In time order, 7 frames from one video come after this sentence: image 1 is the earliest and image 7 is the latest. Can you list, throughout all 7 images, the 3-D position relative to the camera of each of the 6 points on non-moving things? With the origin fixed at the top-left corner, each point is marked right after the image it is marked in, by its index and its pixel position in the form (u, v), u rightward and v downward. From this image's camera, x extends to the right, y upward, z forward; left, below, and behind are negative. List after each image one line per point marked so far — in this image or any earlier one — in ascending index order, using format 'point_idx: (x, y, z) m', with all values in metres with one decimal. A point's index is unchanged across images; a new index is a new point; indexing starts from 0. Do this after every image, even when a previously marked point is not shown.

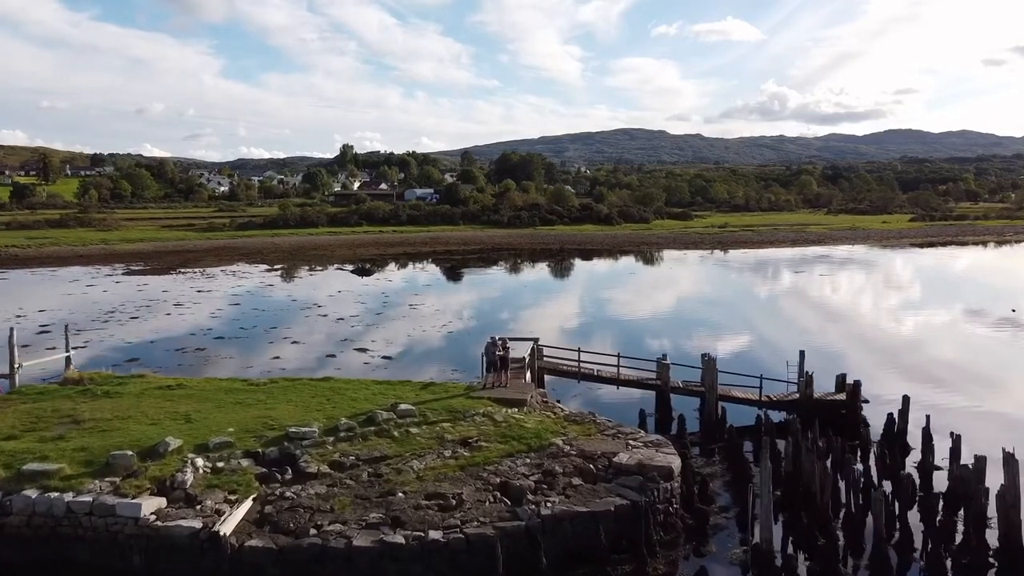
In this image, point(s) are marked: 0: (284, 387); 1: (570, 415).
0: (-6.3, -2.7, +19.9) m
1: (+1.5, -3.4, +19.0) m
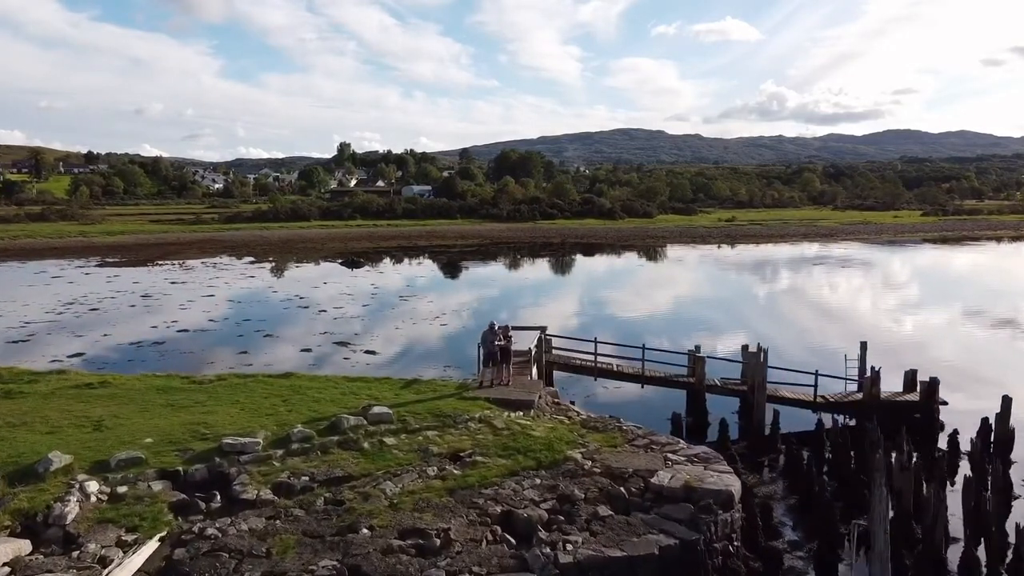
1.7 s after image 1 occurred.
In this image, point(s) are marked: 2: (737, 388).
0: (-6.2, -2.2, +16.0) m
1: (+1.6, -2.8, +15.1) m
2: (+5.8, -2.6, +18.7) m
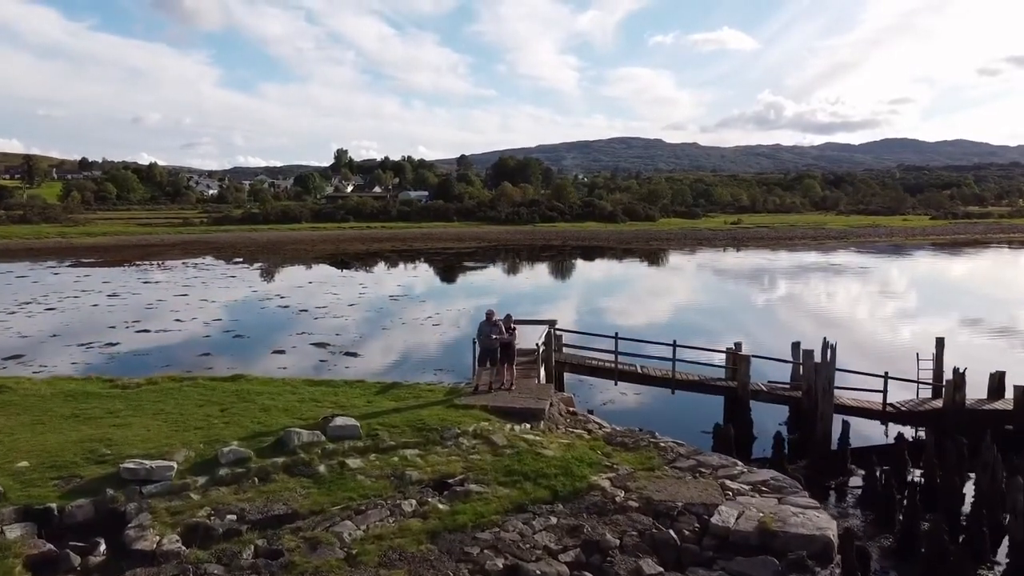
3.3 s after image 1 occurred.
0: (-6.1, -1.8, +12.7) m
1: (+1.7, -2.4, +11.8) m
2: (+5.9, -2.2, +15.4) m
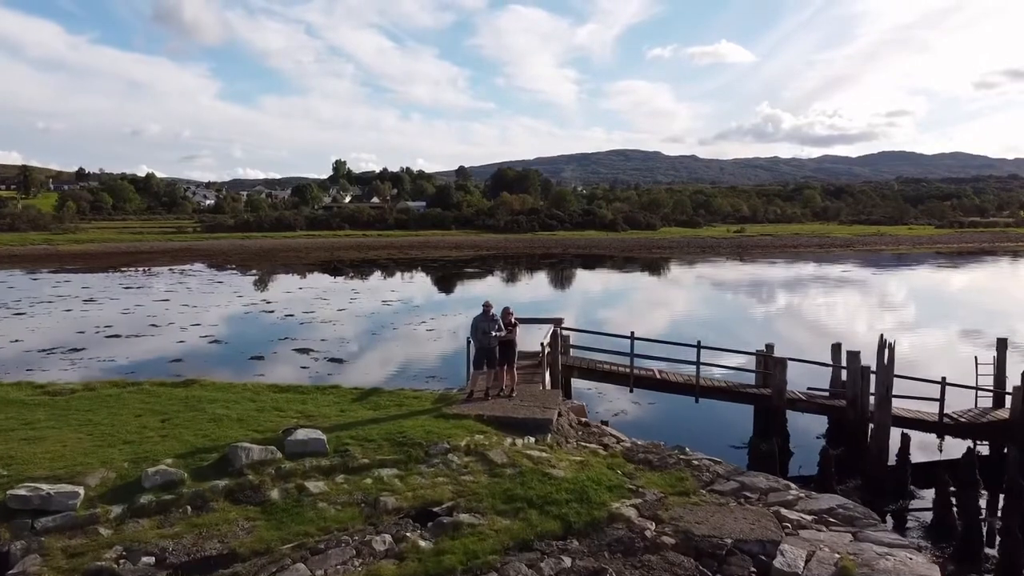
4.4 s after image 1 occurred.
0: (-6.1, -1.6, +10.7) m
1: (+1.7, -2.2, +9.8) m
2: (+5.9, -2.1, +13.4) m
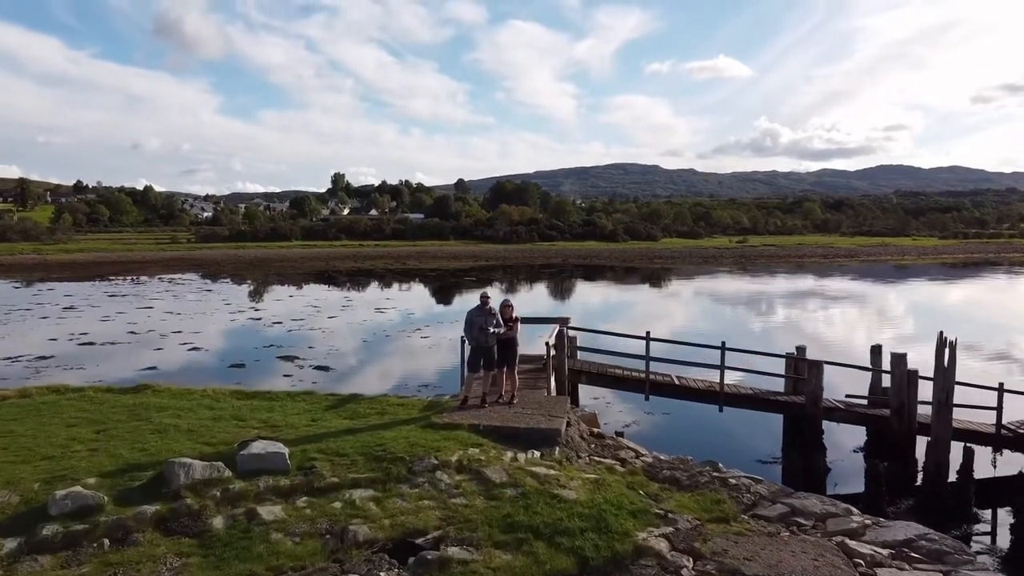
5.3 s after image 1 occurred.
0: (-6.1, -1.5, +9.1) m
1: (+1.7, -2.1, +8.3) m
2: (+5.9, -2.0, +11.8) m
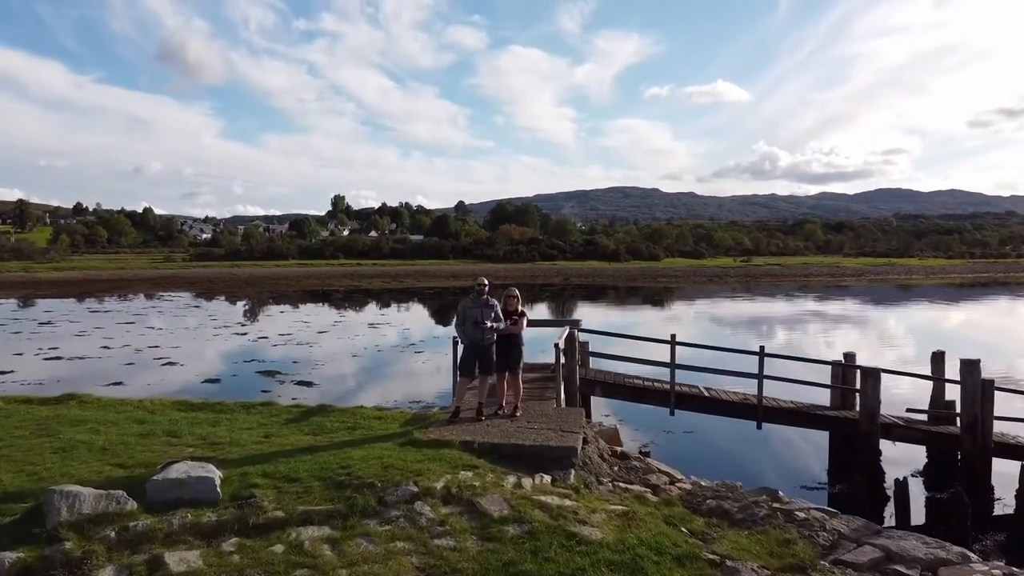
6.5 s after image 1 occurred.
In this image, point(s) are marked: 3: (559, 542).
0: (-6.1, -1.4, +7.4) m
1: (+1.7, -1.9, +6.5) m
2: (+5.9, -1.9, +10.1) m
3: (+0.3, -1.8, +5.2) m
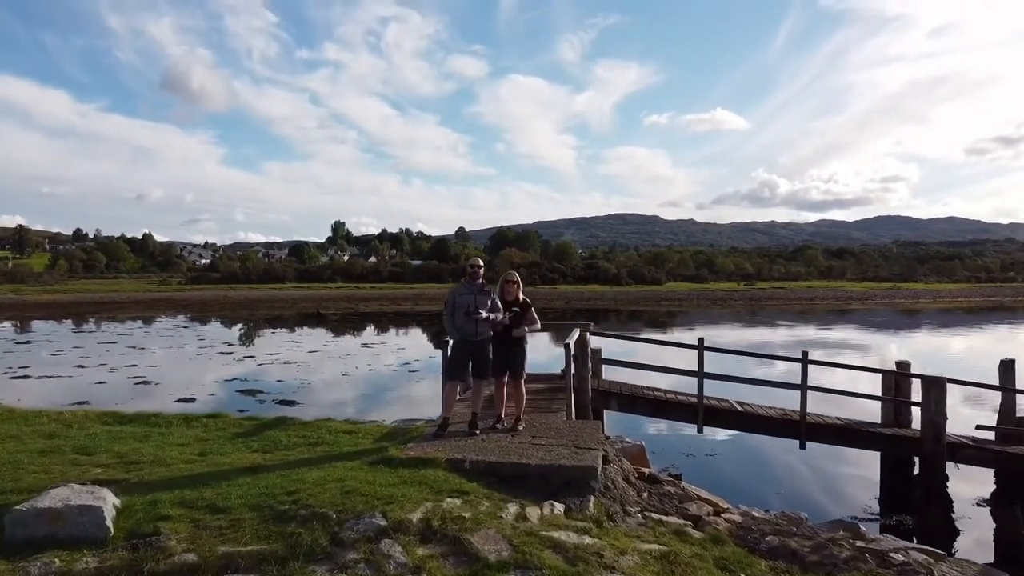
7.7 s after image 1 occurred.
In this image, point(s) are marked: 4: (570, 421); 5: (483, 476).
0: (-6.1, -1.2, +5.9) m
1: (+1.7, -1.7, +5.0) m
2: (+5.9, -1.9, +8.6) m
3: (+0.3, -1.5, +3.7) m
4: (+0.6, -1.3, +7.0) m
5: (-0.2, -1.4, +5.3) m
